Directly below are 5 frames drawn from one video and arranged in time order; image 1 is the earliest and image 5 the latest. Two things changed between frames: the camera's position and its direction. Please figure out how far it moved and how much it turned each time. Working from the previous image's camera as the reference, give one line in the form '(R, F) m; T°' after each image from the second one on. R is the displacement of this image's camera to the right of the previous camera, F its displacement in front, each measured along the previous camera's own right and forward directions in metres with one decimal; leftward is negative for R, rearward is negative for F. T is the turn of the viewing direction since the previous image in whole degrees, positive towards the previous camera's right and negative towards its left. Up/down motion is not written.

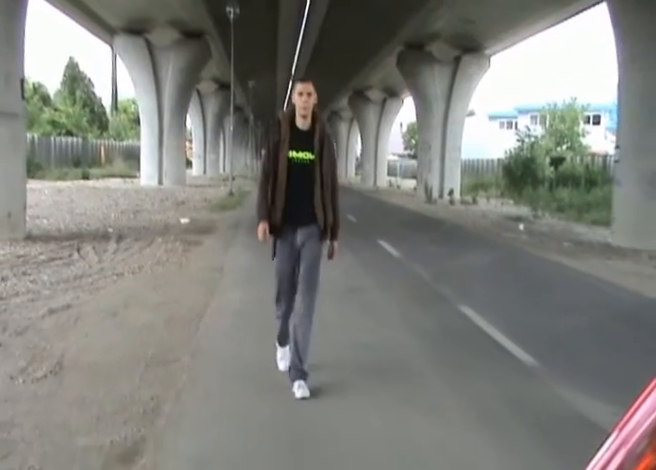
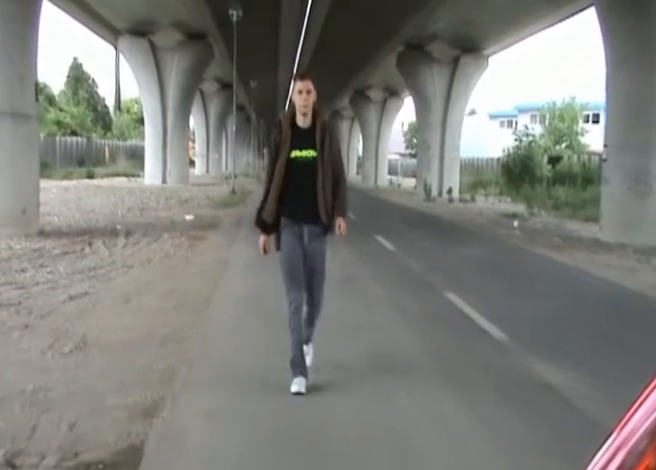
(+0.1, -0.7) m; 0°
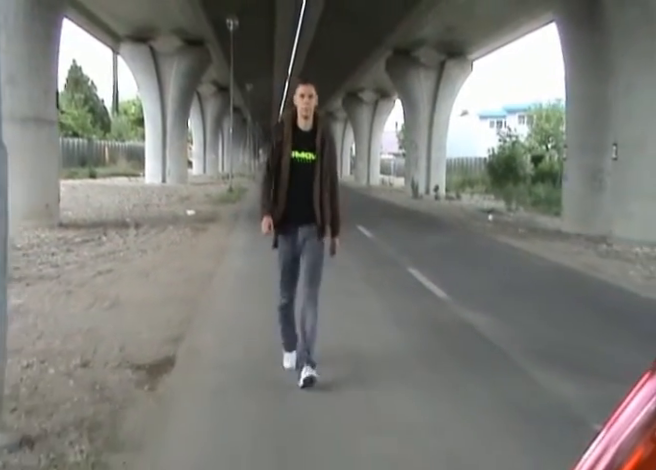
(+0.2, -2.1) m; 0°
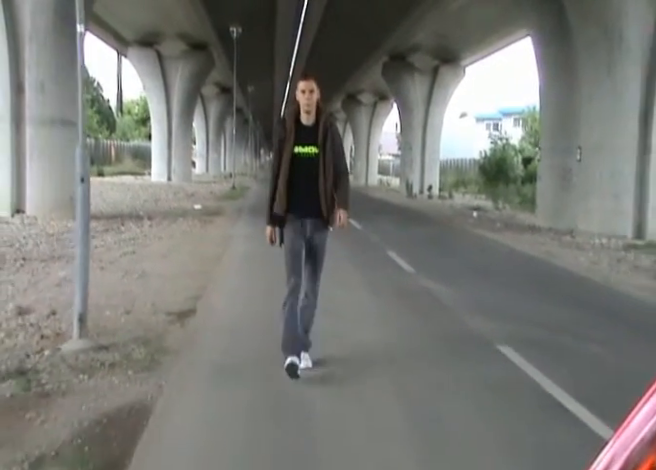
(+0.2, -2.0) m; 0°
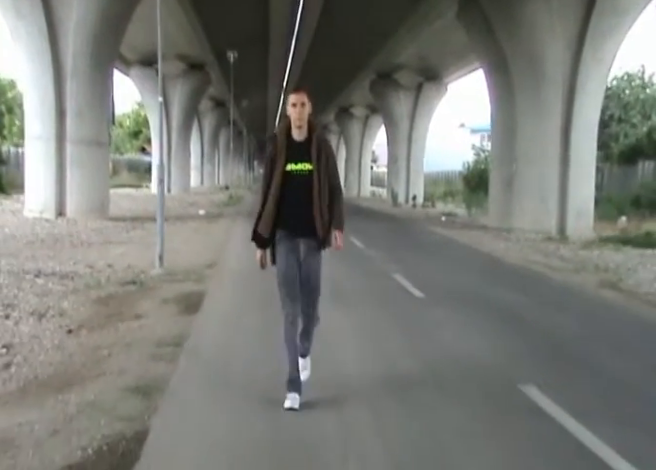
(+0.4, -4.8) m; +1°
